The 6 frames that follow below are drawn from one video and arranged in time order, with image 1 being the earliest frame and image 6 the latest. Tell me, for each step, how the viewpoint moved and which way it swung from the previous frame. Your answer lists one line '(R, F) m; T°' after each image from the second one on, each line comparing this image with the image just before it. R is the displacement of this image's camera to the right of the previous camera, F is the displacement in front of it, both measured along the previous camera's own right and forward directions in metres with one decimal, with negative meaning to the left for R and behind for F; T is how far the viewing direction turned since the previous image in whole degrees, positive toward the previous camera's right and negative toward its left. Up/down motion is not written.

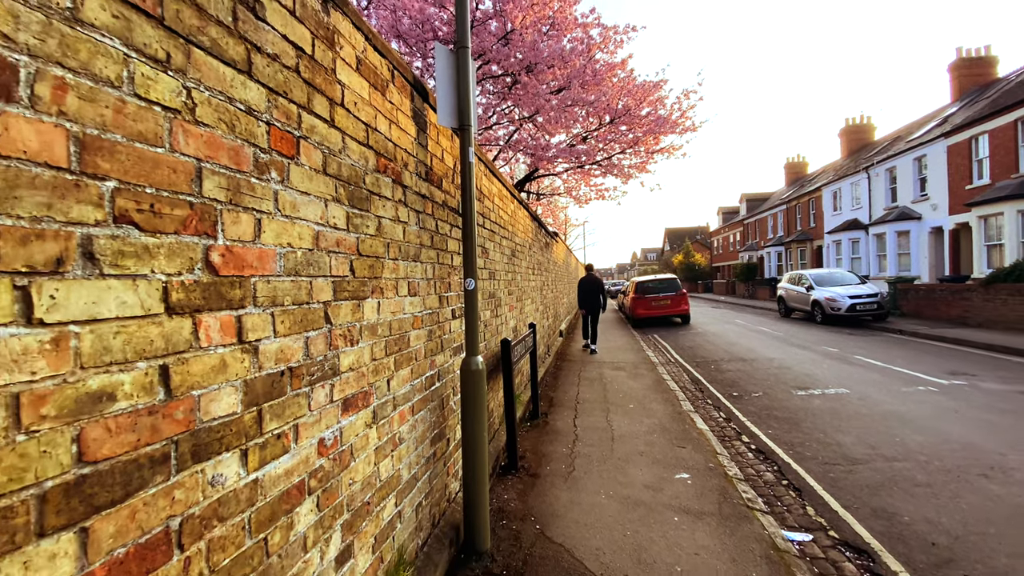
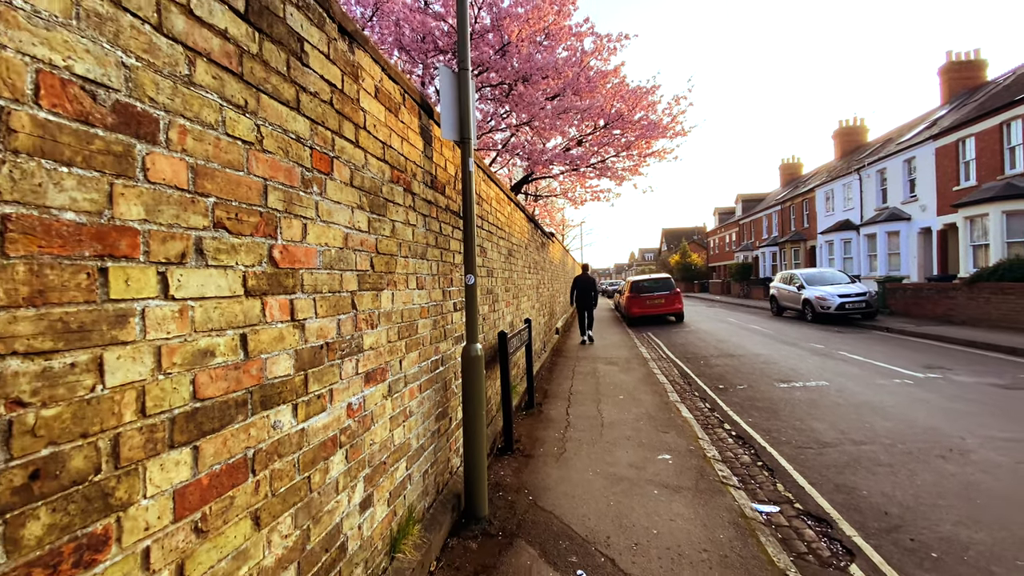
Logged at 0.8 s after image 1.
(0.0, -0.3) m; 0°
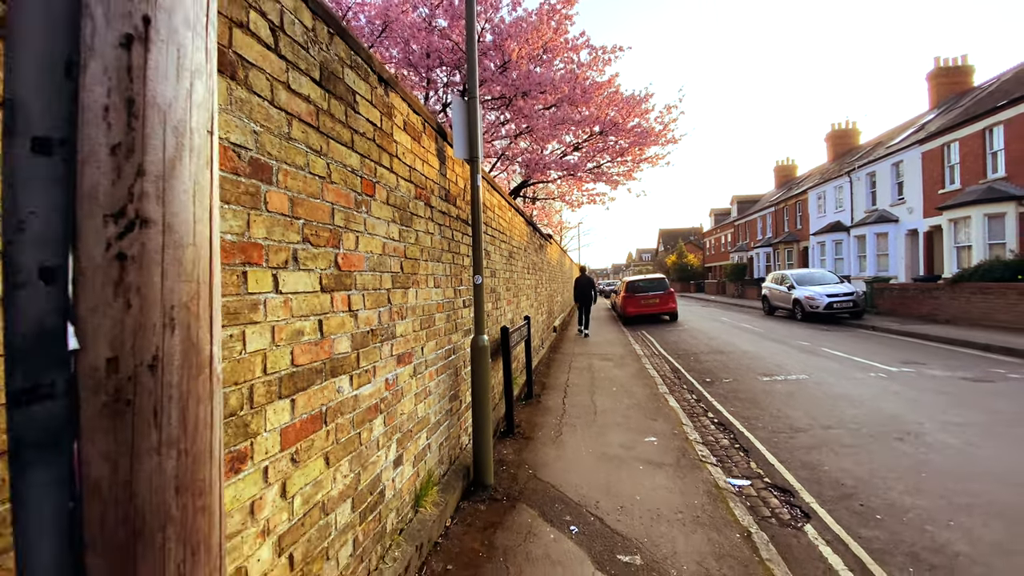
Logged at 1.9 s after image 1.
(0.0, -0.4) m; 0°
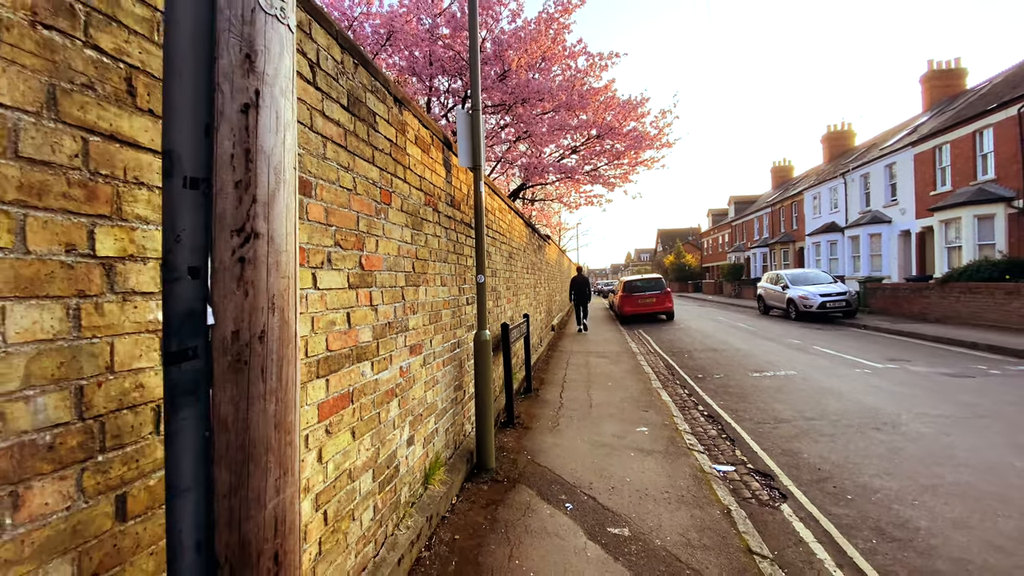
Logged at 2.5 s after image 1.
(0.0, -0.3) m; 0°
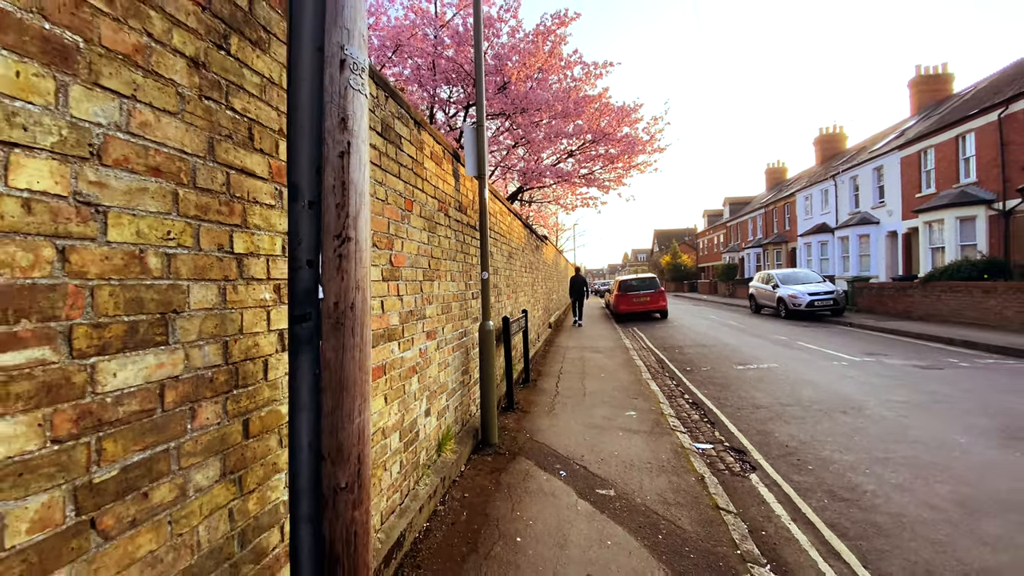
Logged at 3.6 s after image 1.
(0.0, -0.5) m; 0°
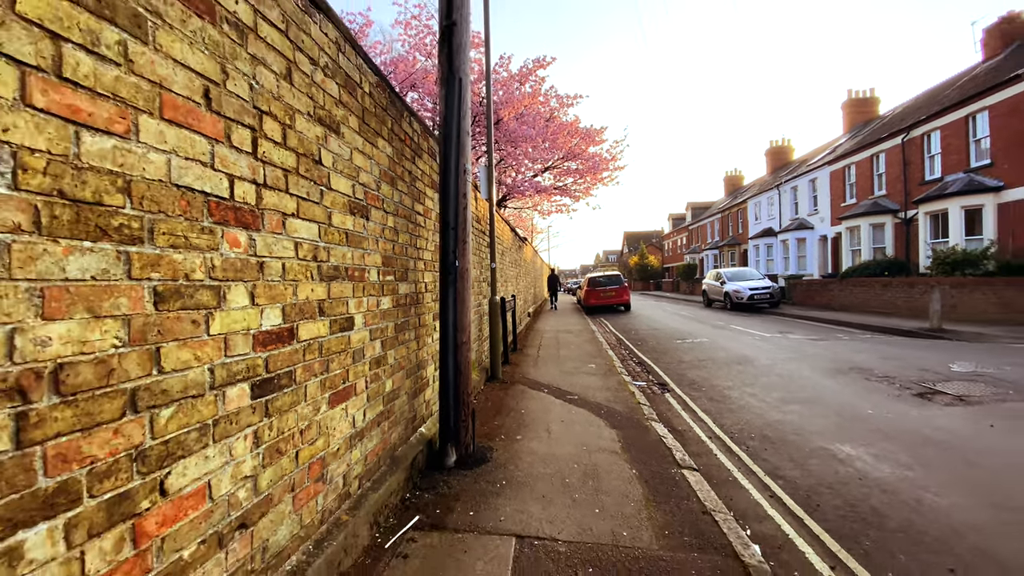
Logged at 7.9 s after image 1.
(-0.4, -2.1) m; +3°
